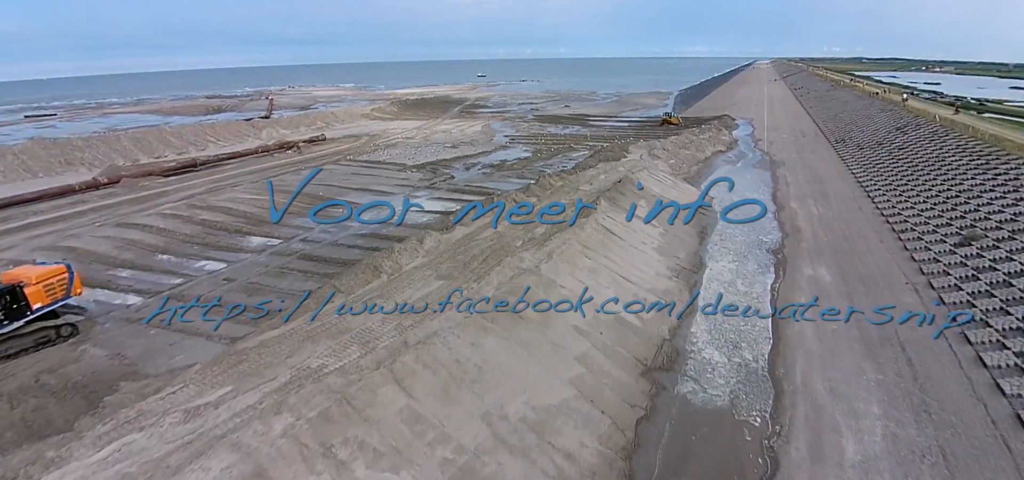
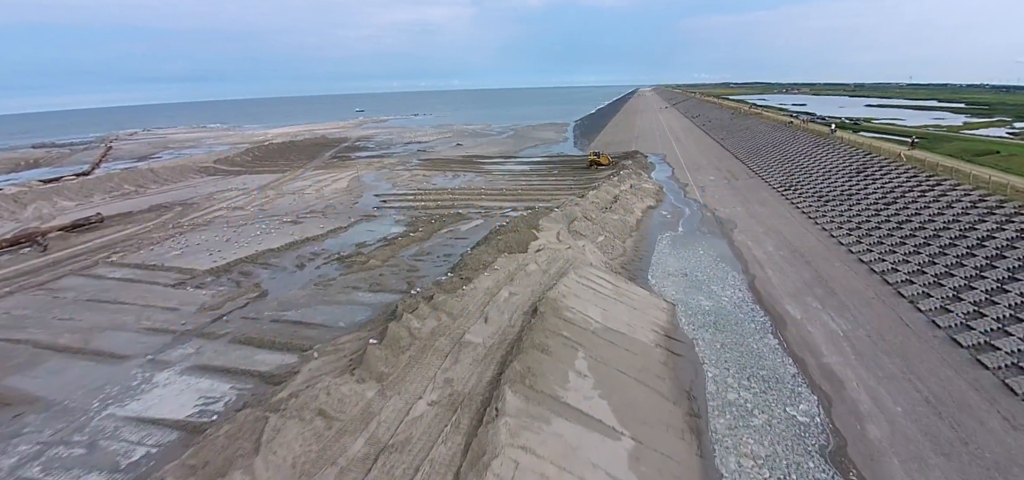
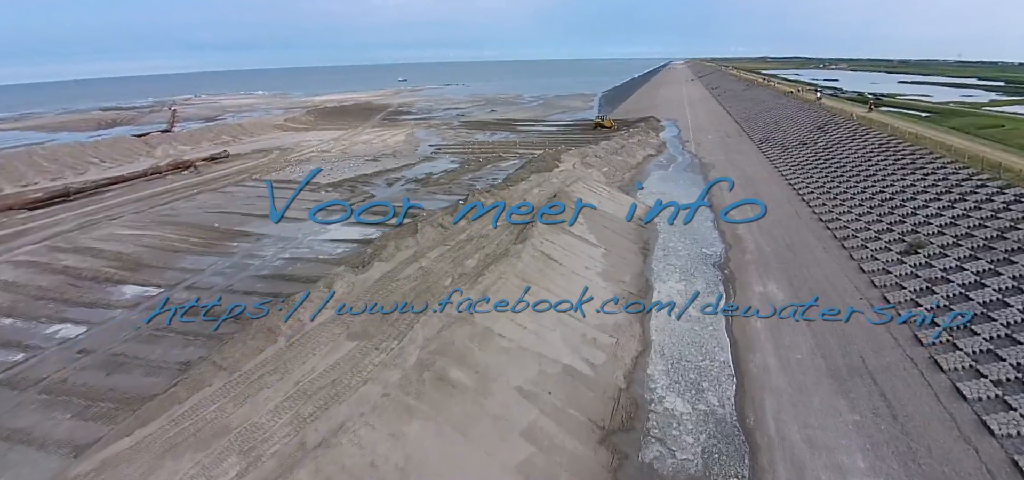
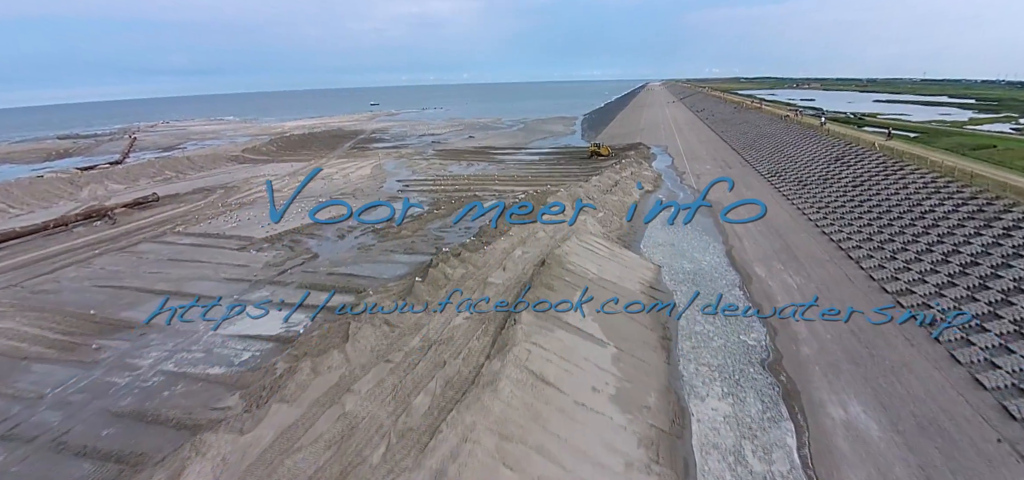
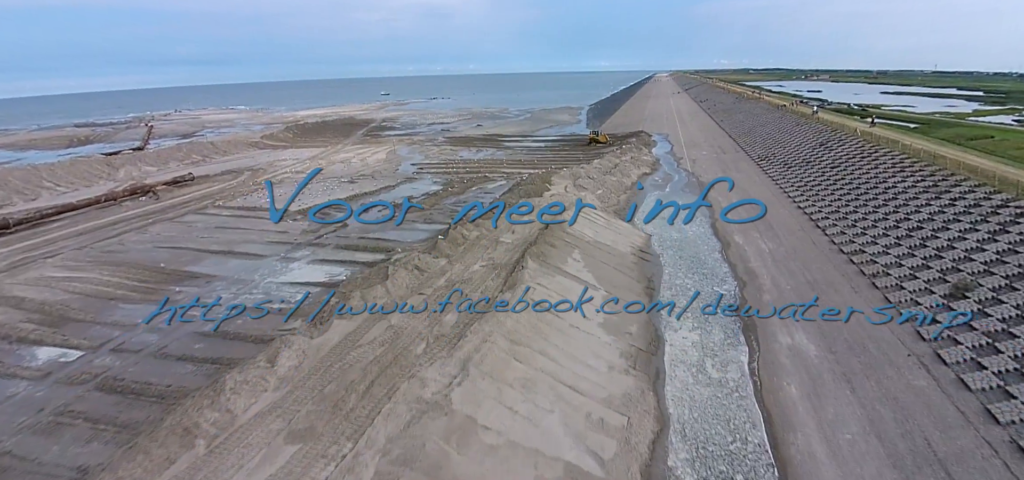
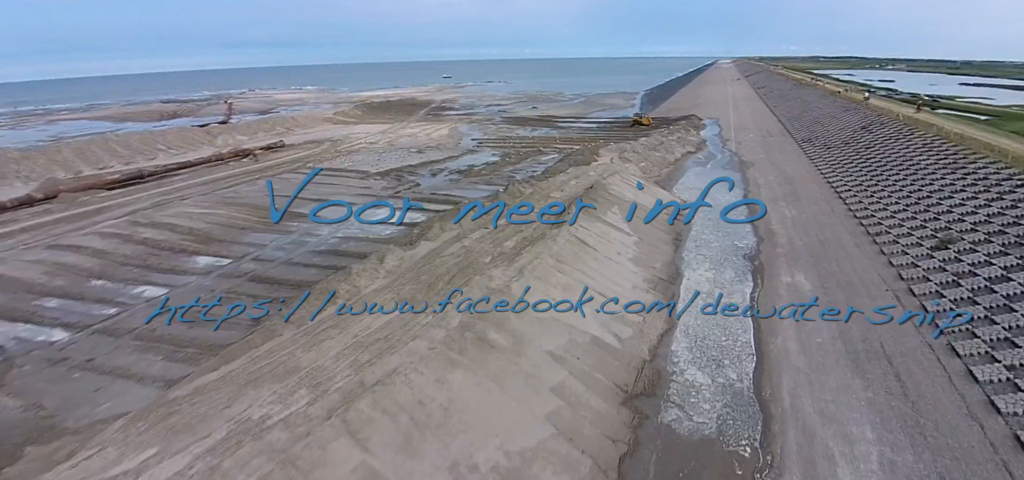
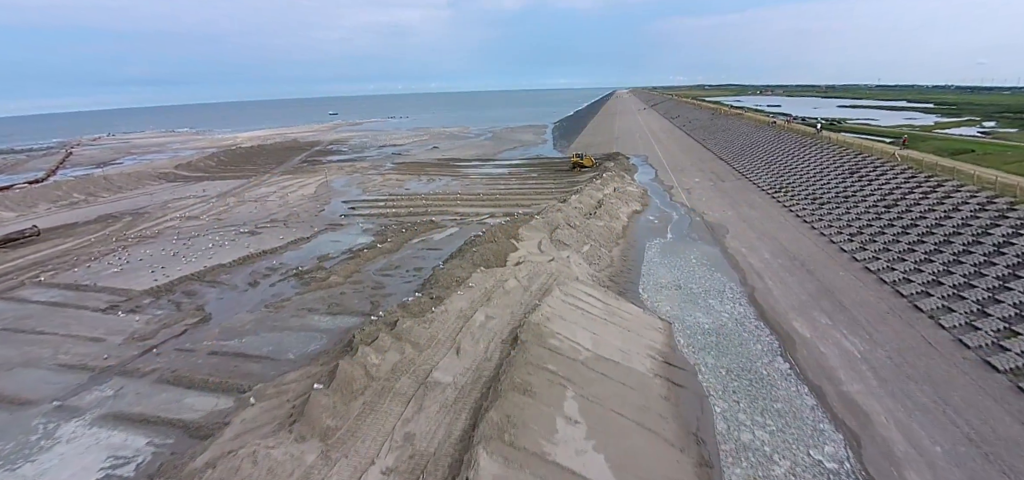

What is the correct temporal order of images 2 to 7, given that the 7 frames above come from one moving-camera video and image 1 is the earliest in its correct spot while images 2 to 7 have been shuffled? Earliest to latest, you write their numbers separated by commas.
6, 3, 5, 4, 2, 7
